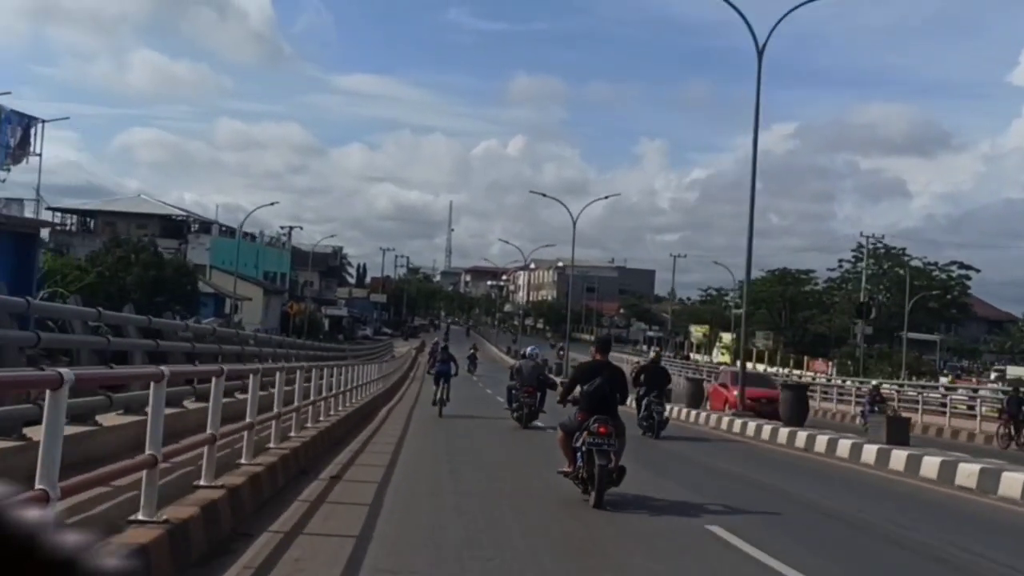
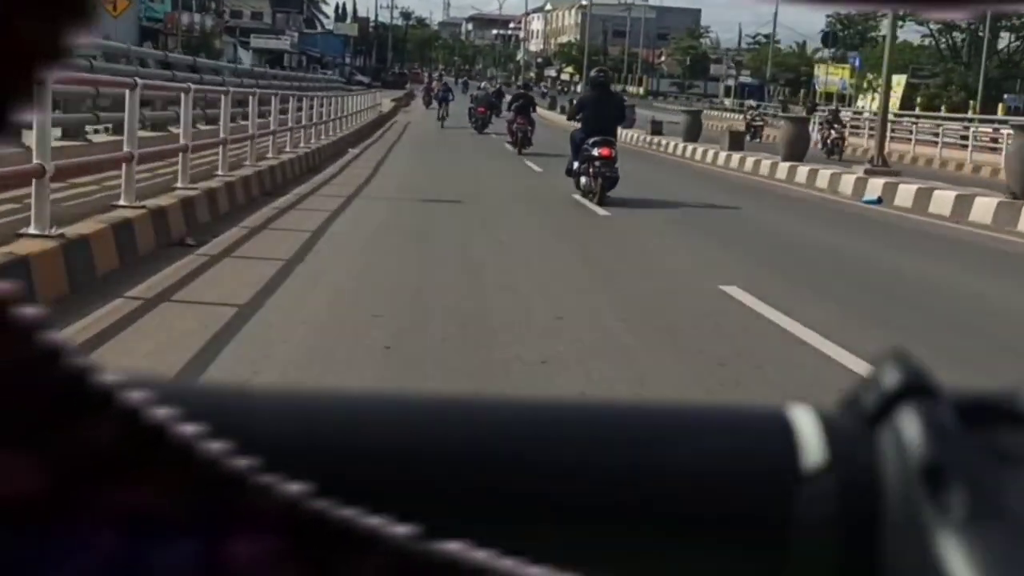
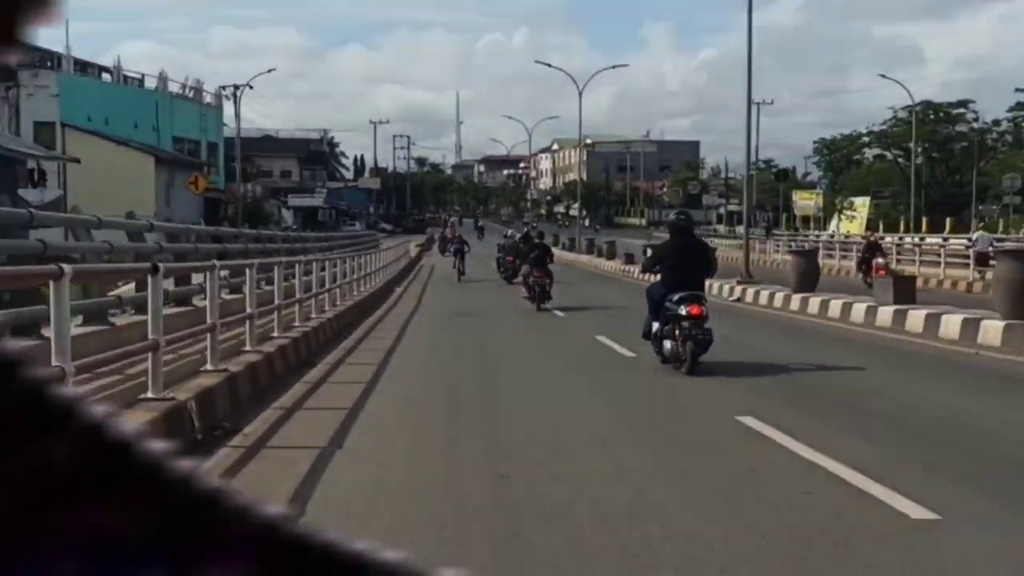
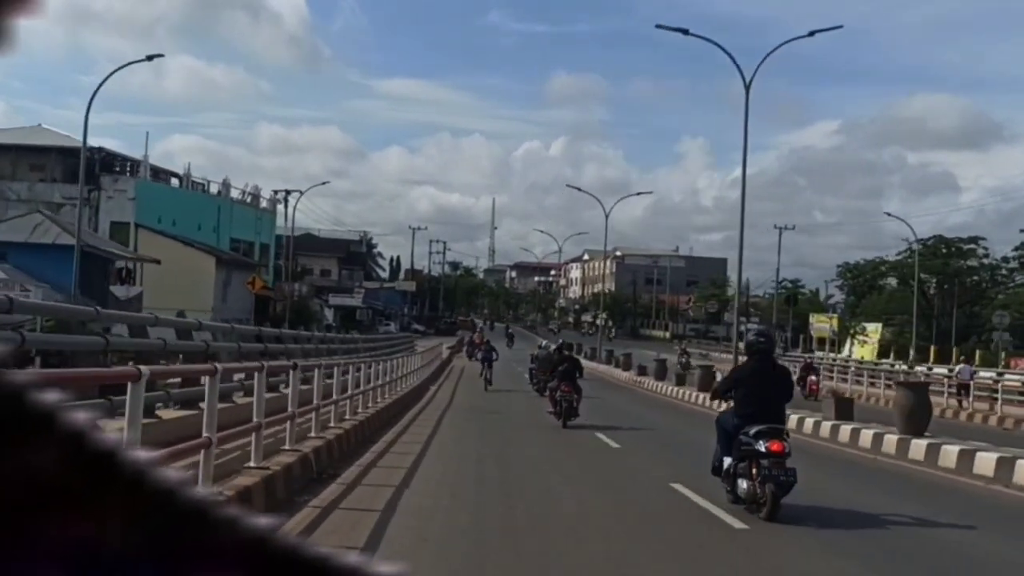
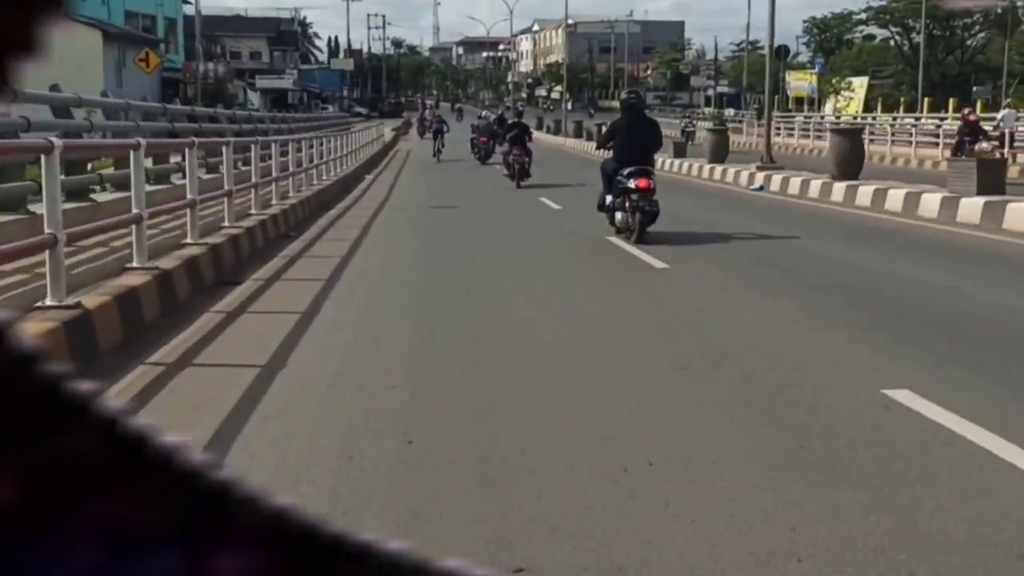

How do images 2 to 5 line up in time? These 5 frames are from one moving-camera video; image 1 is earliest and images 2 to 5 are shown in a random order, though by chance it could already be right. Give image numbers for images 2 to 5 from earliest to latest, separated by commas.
4, 3, 5, 2
